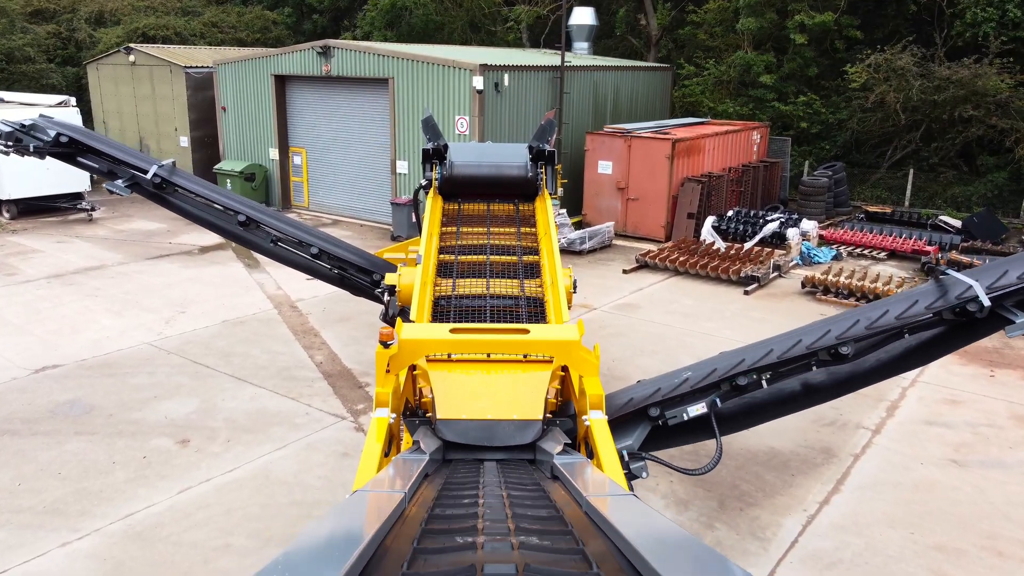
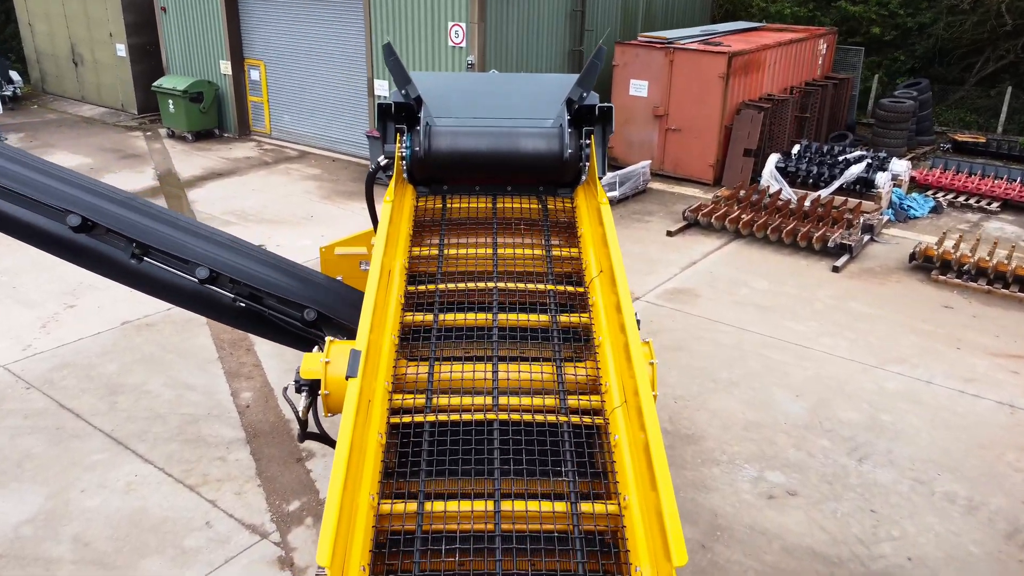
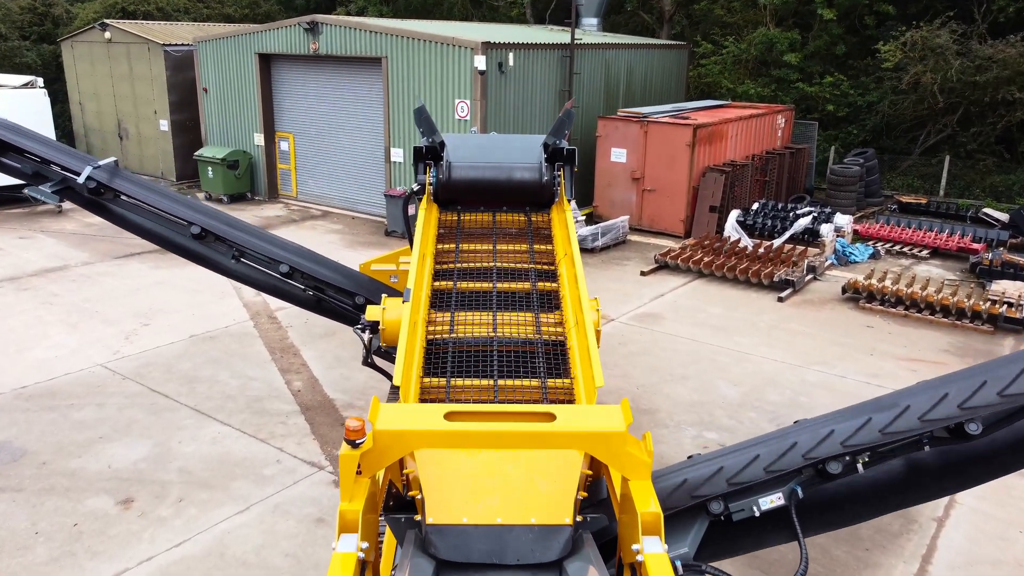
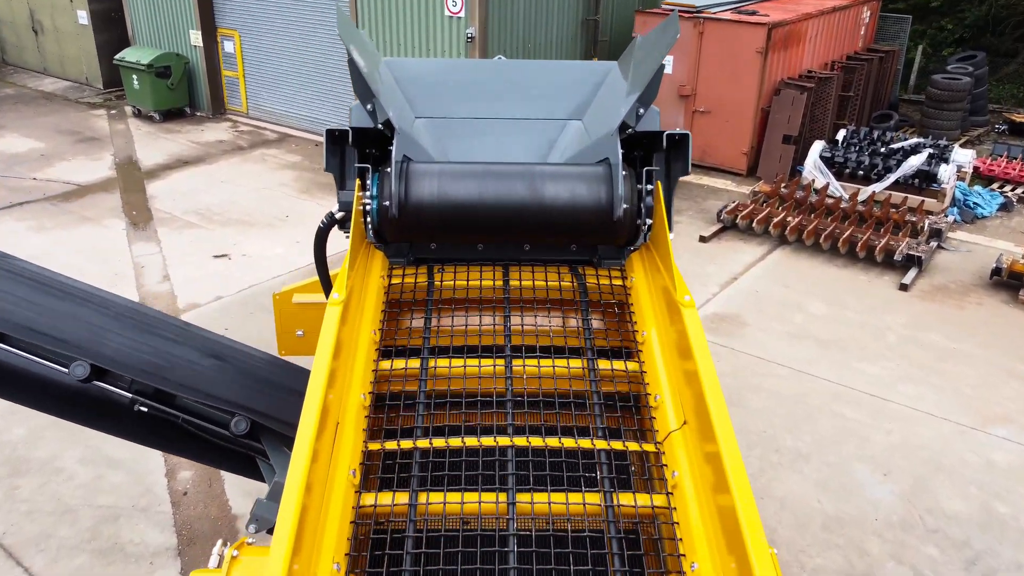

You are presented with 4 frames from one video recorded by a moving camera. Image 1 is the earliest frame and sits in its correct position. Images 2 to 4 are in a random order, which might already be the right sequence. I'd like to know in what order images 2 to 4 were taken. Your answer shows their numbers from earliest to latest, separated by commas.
3, 2, 4
